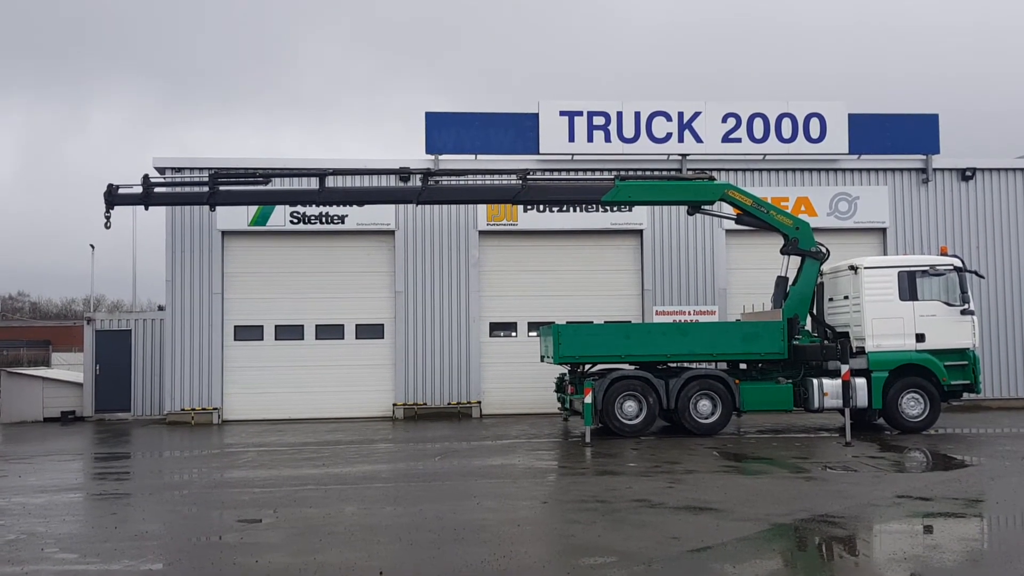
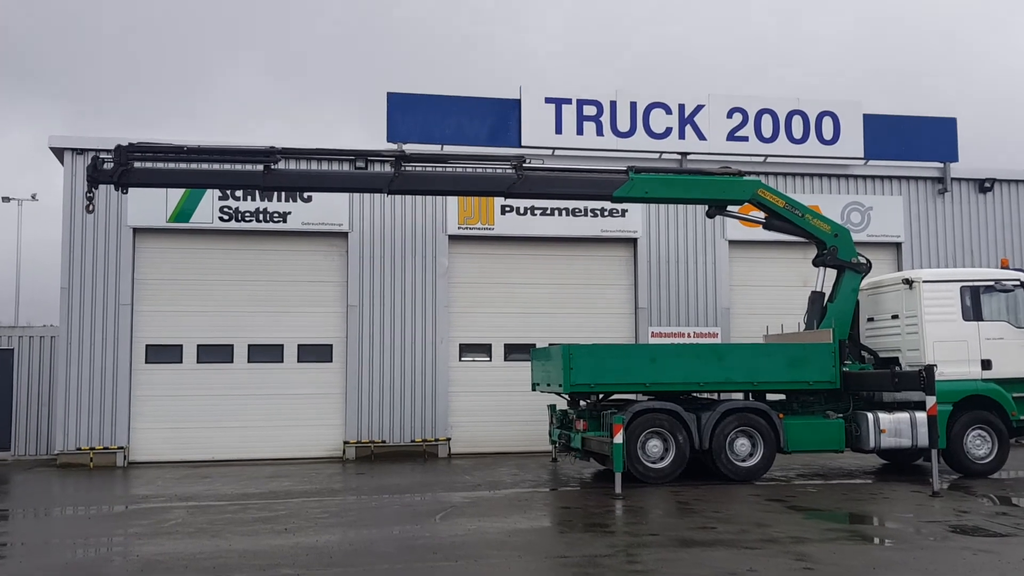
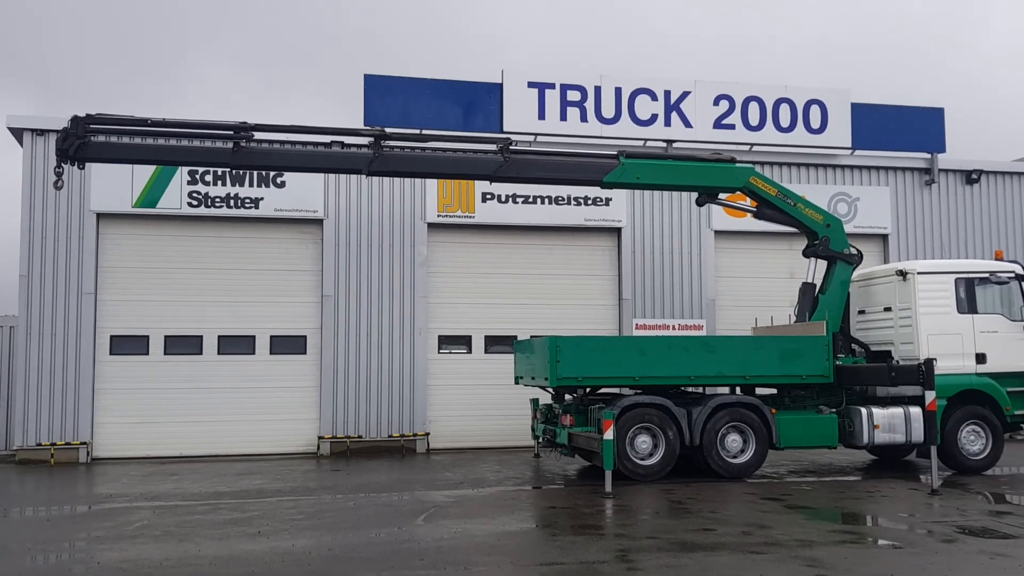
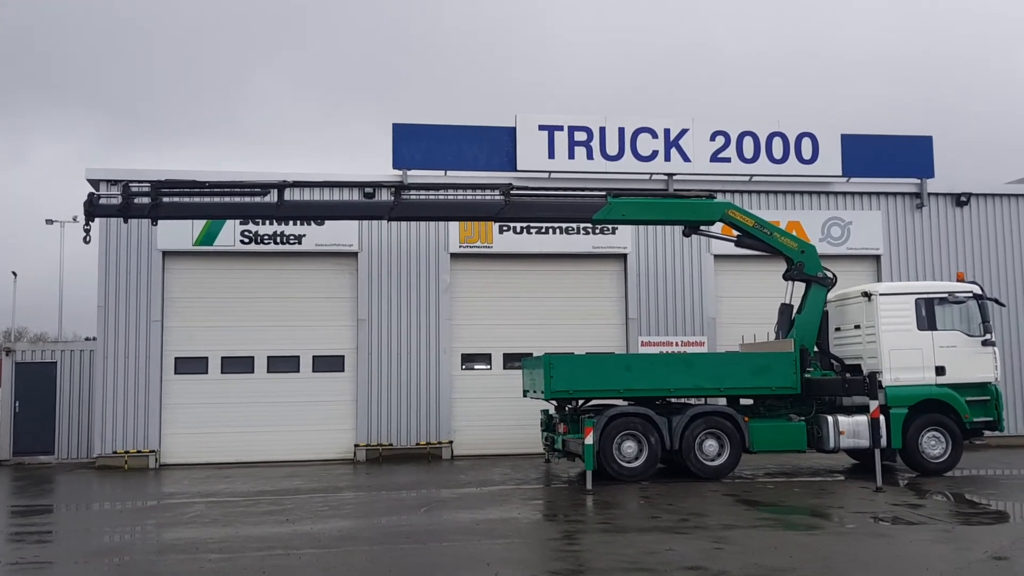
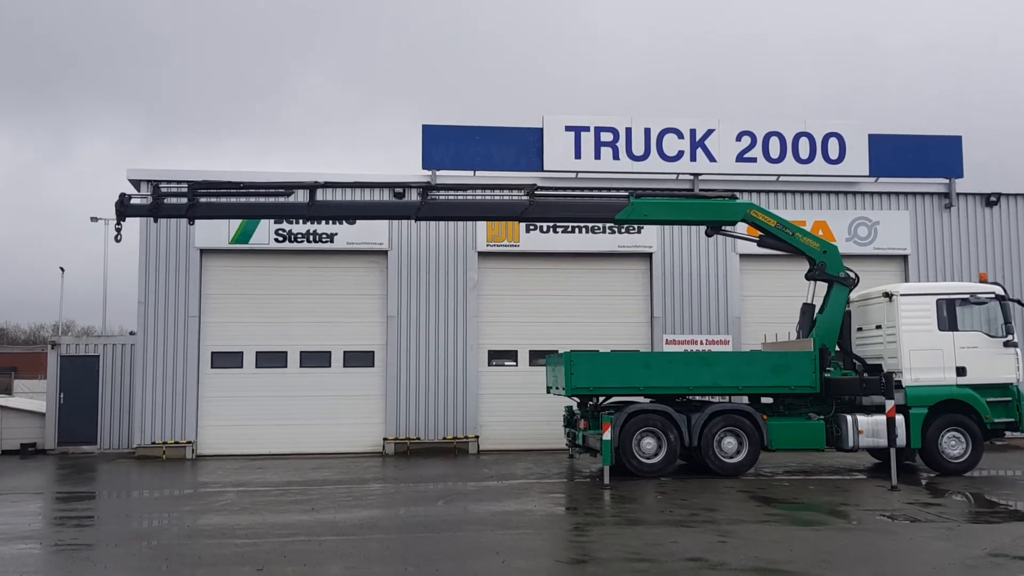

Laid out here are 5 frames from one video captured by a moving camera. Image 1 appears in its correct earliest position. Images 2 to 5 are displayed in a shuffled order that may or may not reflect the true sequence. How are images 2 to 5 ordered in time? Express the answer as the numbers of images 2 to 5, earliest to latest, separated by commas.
5, 4, 2, 3
